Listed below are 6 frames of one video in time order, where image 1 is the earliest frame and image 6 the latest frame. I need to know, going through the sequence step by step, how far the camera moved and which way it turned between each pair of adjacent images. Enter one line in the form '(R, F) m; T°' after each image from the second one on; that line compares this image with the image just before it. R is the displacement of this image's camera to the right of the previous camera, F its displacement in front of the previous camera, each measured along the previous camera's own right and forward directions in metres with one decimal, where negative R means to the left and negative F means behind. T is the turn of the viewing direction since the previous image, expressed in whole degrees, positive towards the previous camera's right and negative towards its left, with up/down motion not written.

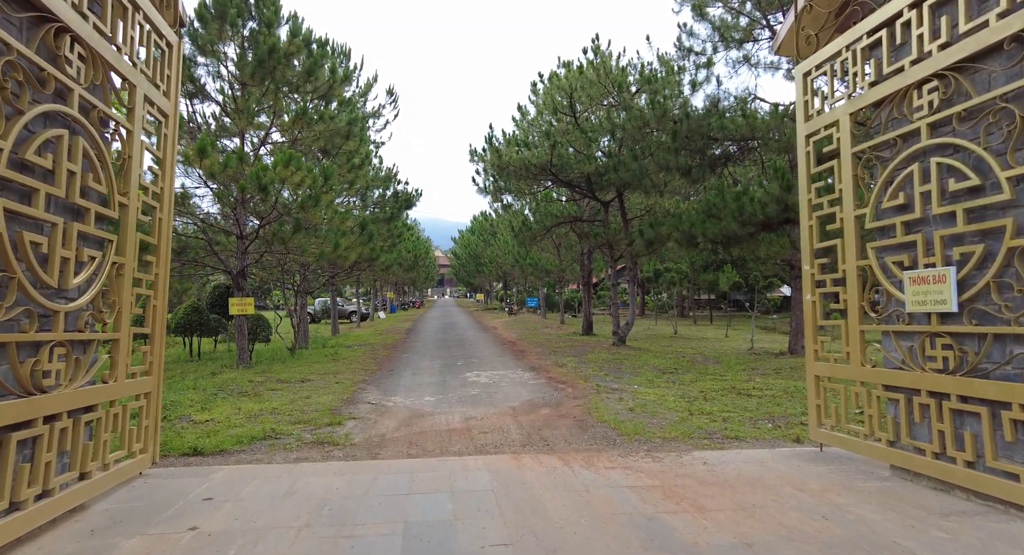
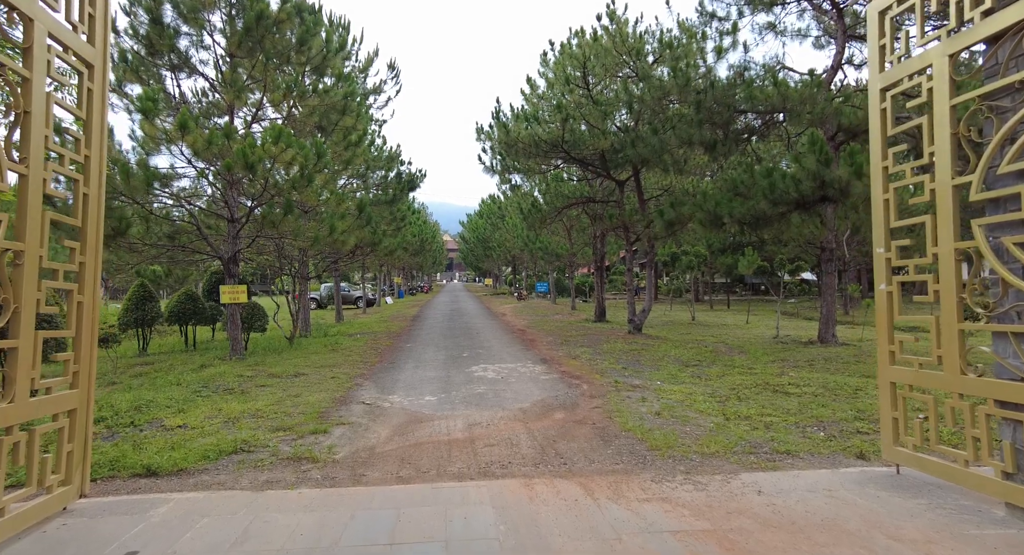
(0.0, +0.7) m; -1°
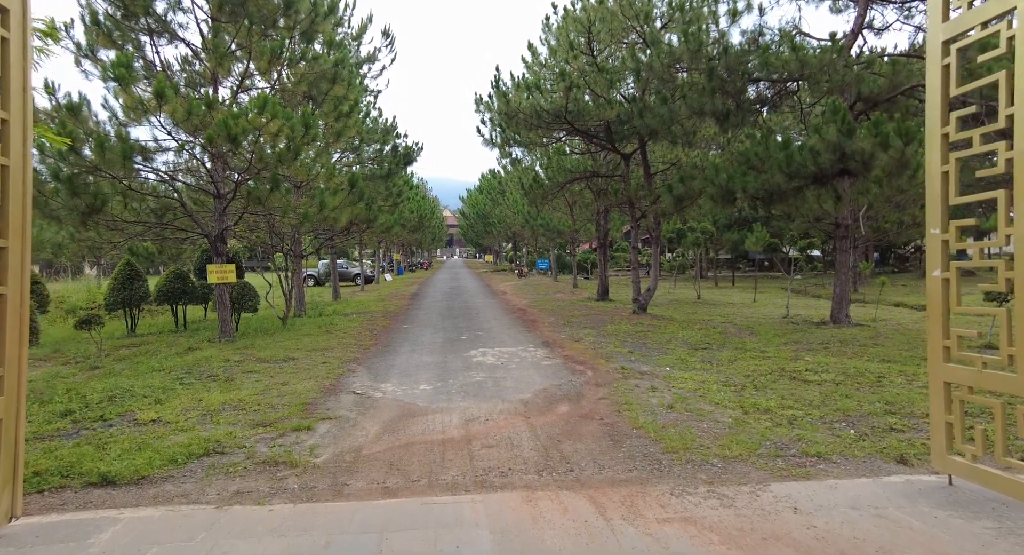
(0.0, +0.5) m; 0°
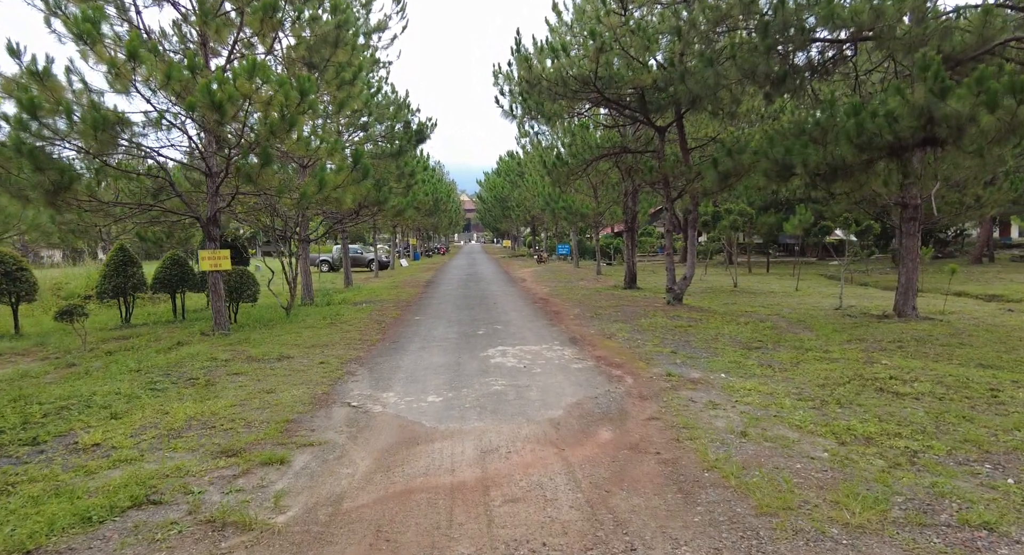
(-0.1, +1.0) m; -2°
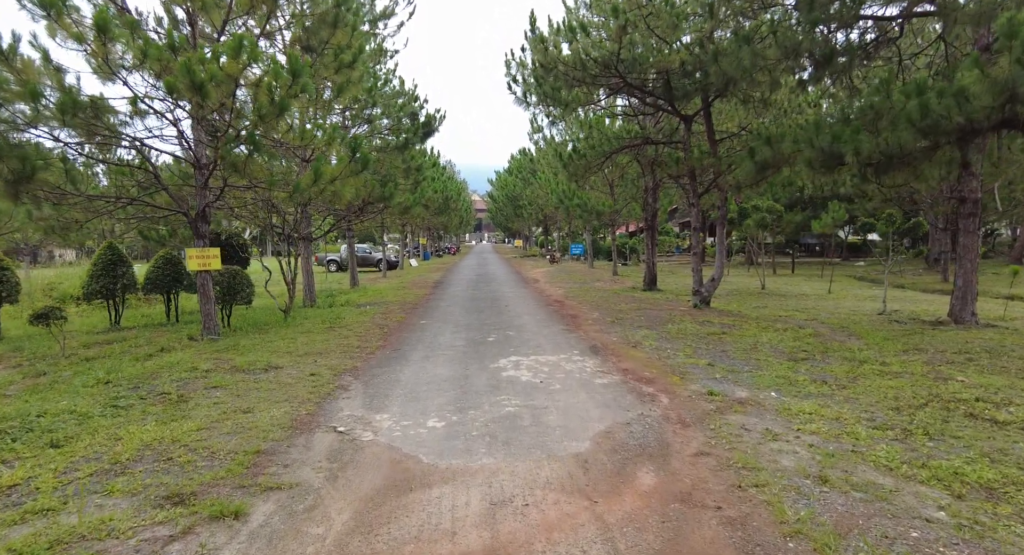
(0.0, +0.8) m; -1°
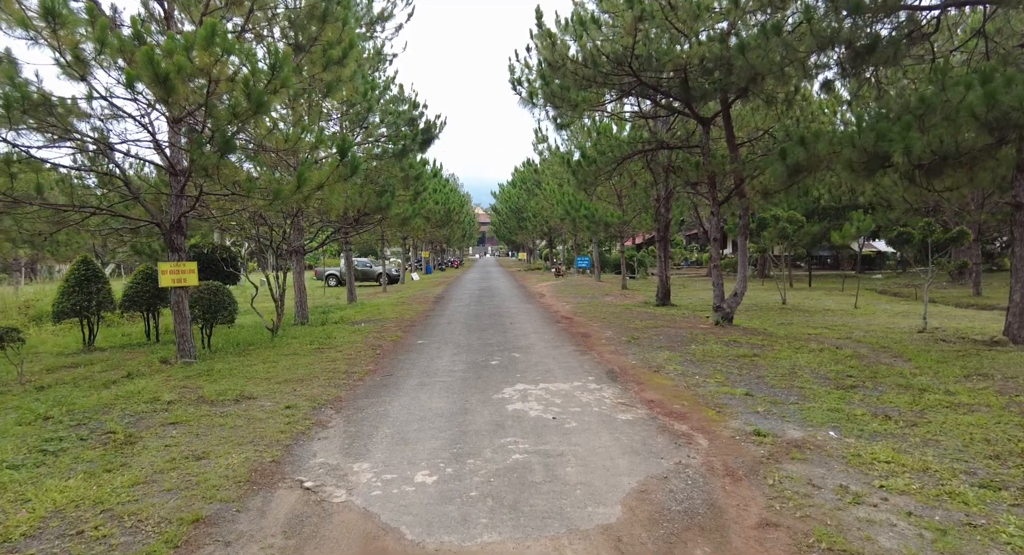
(0.0, +0.8) m; 0°
